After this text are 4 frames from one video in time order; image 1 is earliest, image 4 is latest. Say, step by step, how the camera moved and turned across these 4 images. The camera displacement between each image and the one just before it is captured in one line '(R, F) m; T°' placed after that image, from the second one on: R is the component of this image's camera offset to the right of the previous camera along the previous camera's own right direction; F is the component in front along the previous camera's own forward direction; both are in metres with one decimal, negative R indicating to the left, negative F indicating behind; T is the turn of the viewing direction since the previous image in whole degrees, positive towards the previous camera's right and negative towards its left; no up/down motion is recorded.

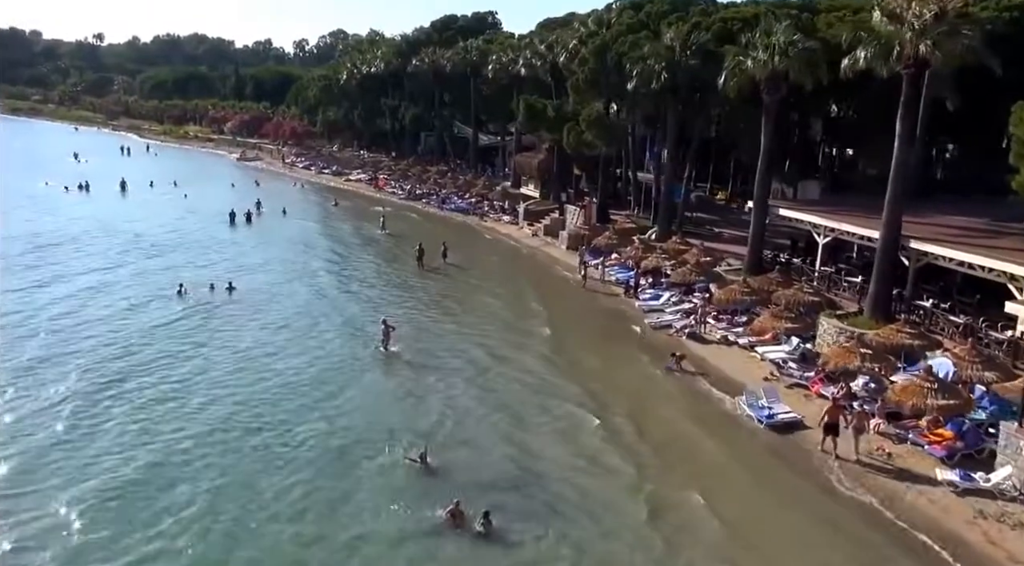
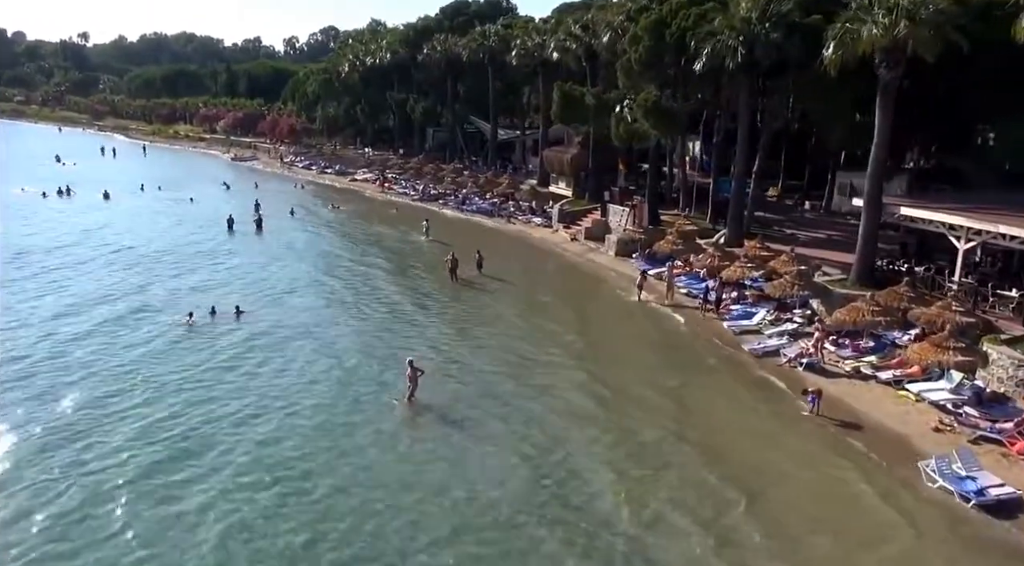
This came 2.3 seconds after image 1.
(-3.1, +6.8) m; +1°
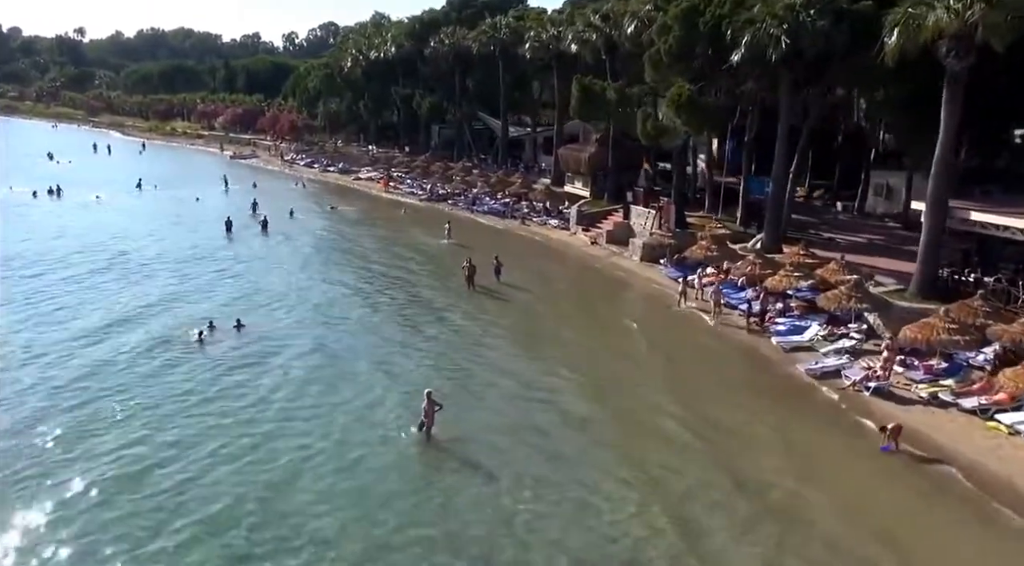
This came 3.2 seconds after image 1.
(-1.2, +3.0) m; 0°
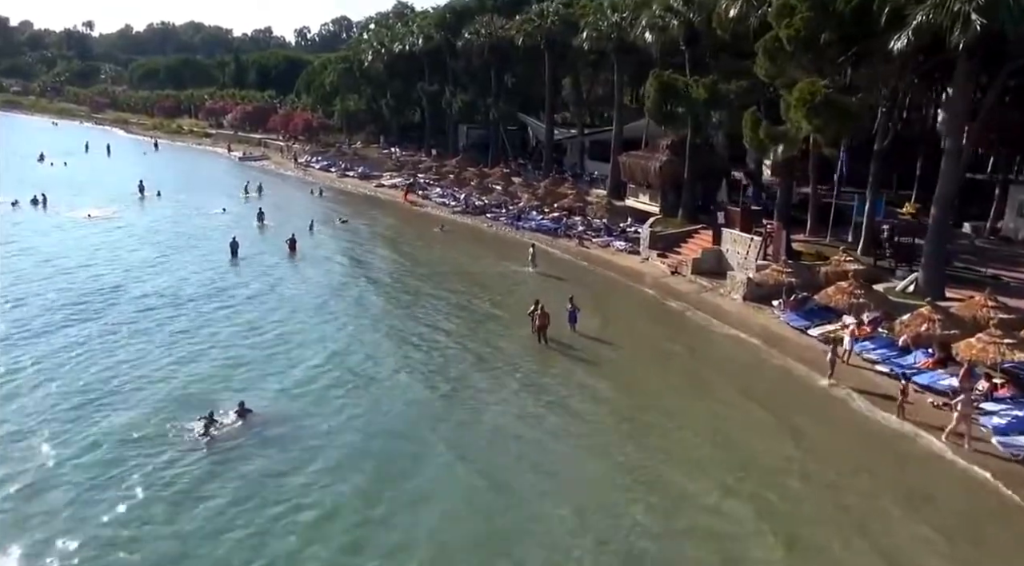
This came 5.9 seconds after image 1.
(-3.0, +8.8) m; -1°
